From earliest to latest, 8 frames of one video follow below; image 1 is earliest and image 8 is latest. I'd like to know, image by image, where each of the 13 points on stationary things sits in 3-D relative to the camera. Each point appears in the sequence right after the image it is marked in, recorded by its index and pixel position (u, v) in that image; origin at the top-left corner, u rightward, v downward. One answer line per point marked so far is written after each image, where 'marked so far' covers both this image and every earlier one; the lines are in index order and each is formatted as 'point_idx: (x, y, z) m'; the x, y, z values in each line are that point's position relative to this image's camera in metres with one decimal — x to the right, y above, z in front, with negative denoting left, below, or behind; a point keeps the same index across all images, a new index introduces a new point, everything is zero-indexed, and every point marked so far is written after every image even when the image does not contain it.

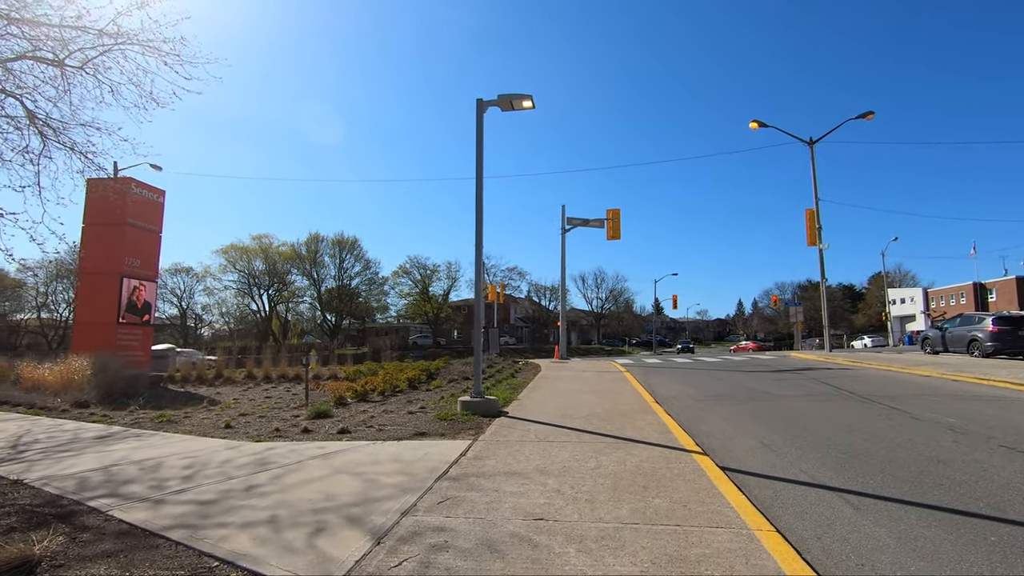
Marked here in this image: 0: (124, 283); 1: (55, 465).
0: (-13.9, +0.2, +19.3) m
1: (-5.0, -1.9, +5.8) m
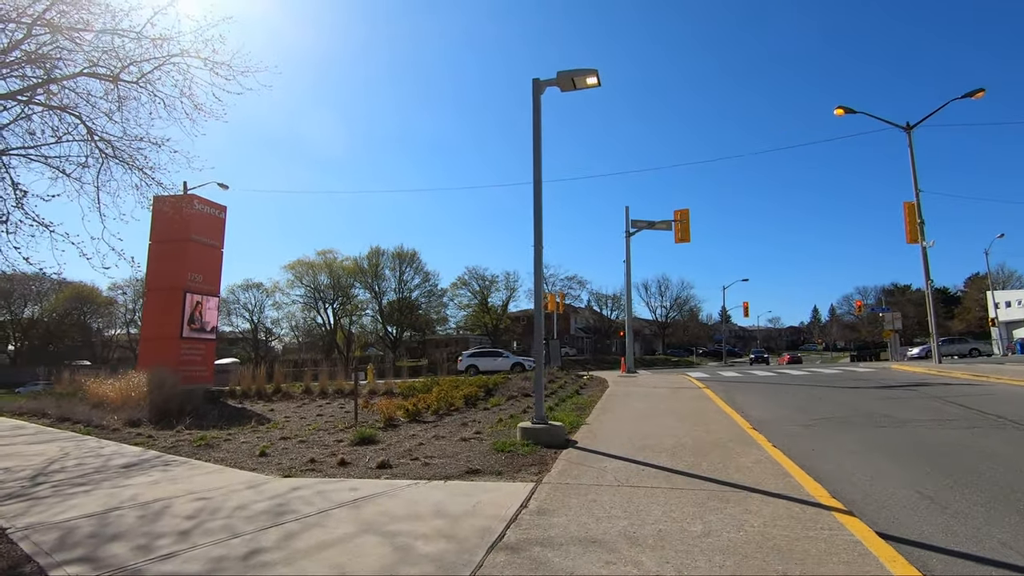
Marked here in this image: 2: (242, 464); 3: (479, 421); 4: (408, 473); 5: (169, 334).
0: (-11.7, -0.4, +19.5) m
1: (-4.3, -2.1, +5.1) m
2: (-3.5, -2.3, +7.0) m
3: (-0.6, -2.4, +9.9) m
4: (-1.1, -2.0, +6.0) m
5: (-12.1, -1.6, +19.0) m
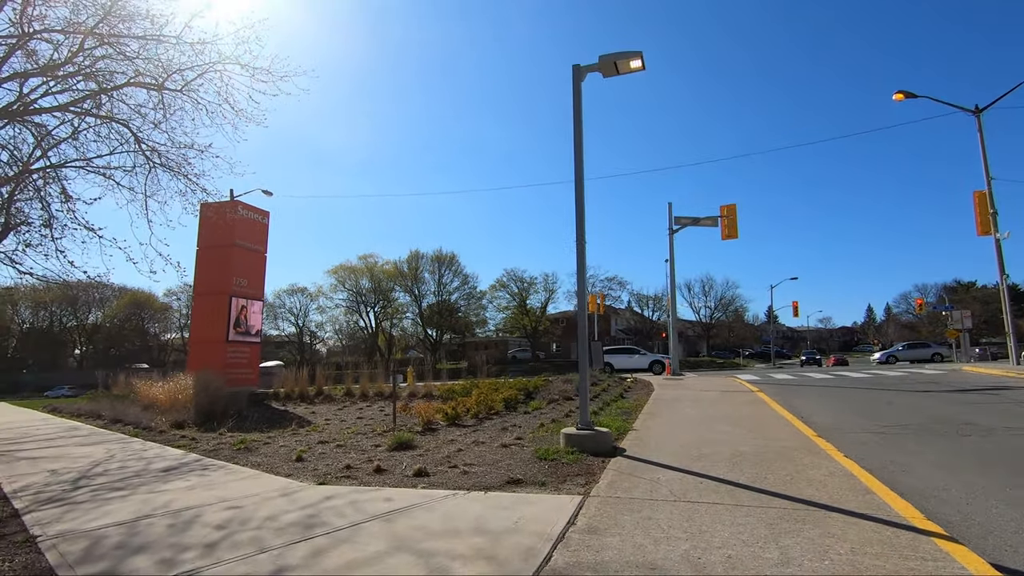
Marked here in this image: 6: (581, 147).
0: (-10.3, -0.5, +19.9) m
1: (-3.9, -2.1, +5.0) m
2: (-3.0, -2.3, +6.8) m
3: (+0.1, -2.4, +9.5) m
4: (-0.7, -2.0, +5.6) m
5: (-10.7, -1.8, +19.4) m
6: (+1.0, +2.0, +7.8) m
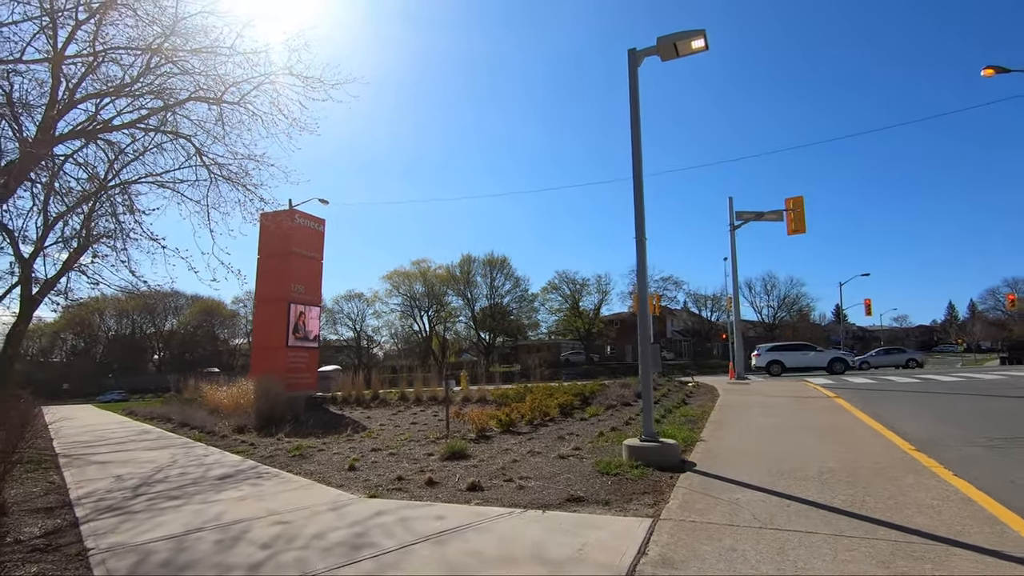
0: (-8.3, -0.8, +20.4) m
1: (-3.4, -2.2, +4.9) m
2: (-2.3, -2.4, +6.7) m
3: (+1.1, -2.4, +9.0) m
4: (-0.1, -2.0, +5.3) m
5: (-8.7, -2.0, +20.0) m
6: (+1.7, +2.0, +7.3) m
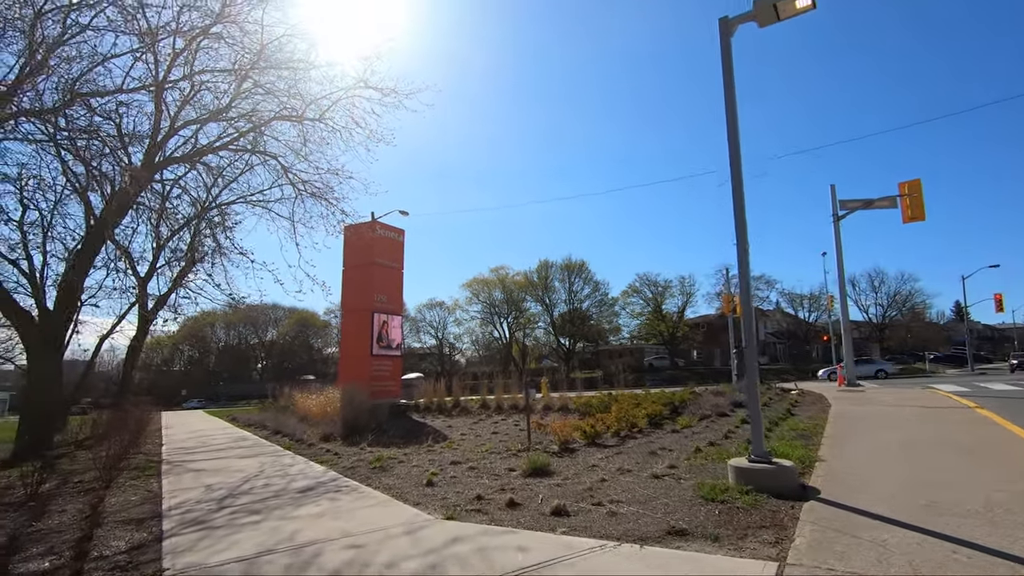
0: (-5.3, -1.2, +20.8) m
1: (-2.6, -2.3, +4.8) m
2: (-1.2, -2.5, +6.4) m
3: (+2.4, -2.4, +8.2) m
4: (+0.7, -2.1, +4.7) m
5: (-5.7, -2.4, +20.5) m
6: (+2.7, +2.1, +6.5) m
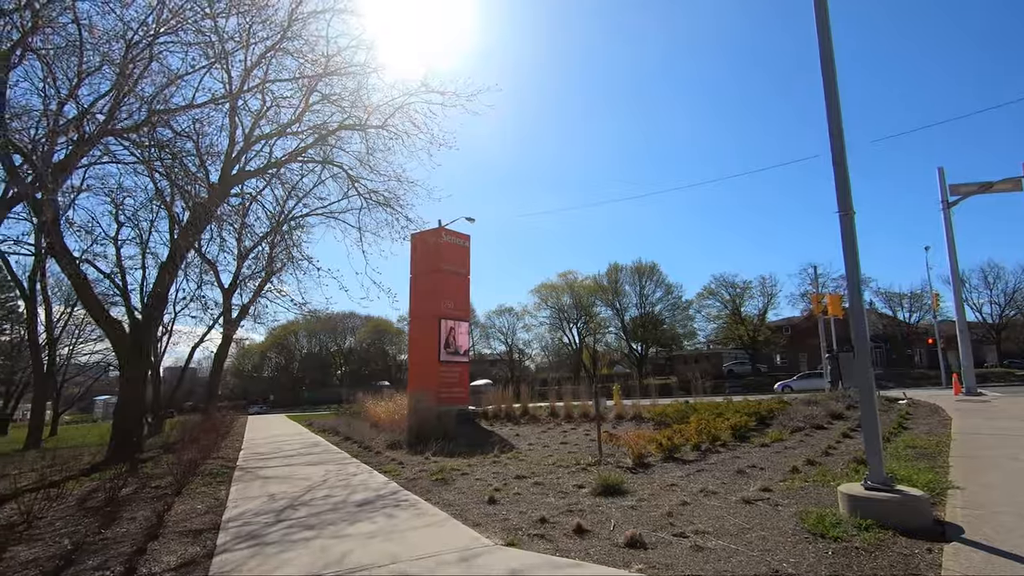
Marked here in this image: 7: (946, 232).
0: (-2.7, -1.4, +20.8) m
1: (-2.0, -2.3, +4.5) m
2: (-0.5, -2.5, +5.9) m
3: (+3.4, -2.4, +7.3) m
4: (+1.2, -2.0, +4.0) m
5: (-3.1, -2.7, +20.5) m
6: (+3.3, +2.1, +5.6) m
7: (+14.0, +1.8, +17.5) m
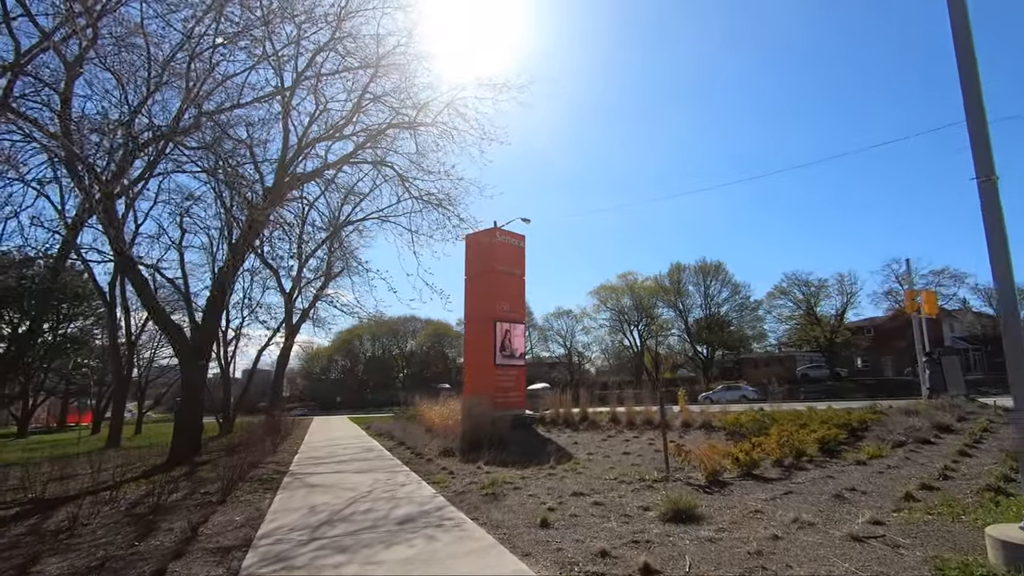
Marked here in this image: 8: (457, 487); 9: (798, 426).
0: (-0.6, -1.5, +20.2) m
1: (-1.7, -2.3, +4.0) m
2: (0.0, -2.4, +5.2) m
3: (+4.0, -2.3, +6.2) m
4: (+1.5, -1.9, +3.1) m
5: (-1.0, -2.7, +20.0) m
6: (+3.7, +2.2, +4.5) m
7: (+15.7, +2.0, +15.2) m
8: (-0.9, -3.0, +8.3) m
9: (+5.5, -2.6, +10.3) m
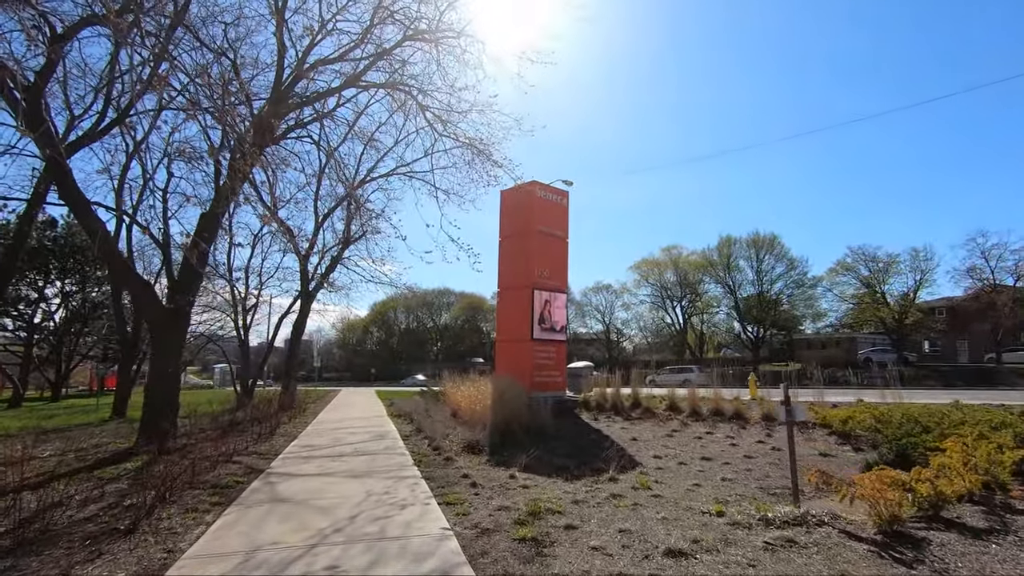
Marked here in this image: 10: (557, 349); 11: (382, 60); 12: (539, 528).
0: (+0.7, -0.2, +17.5) m
1: (-1.4, -1.8, +1.3) m
2: (+0.4, -1.9, +2.5) m
3: (+4.4, -1.8, +3.2) m
4: (+1.7, -1.5, +0.3) m
5: (+0.3, -1.5, +17.3) m
6: (+4.0, +2.7, +1.3) m
7: (+16.7, +2.8, +11.2) m
8: (-0.3, -2.4, +5.6) m
9: (+6.1, -2.0, +7.2) m
10: (+1.5, -2.0, +17.6) m
11: (-3.0, +5.3, +12.6) m
12: (+0.3, -2.2, +5.1) m
